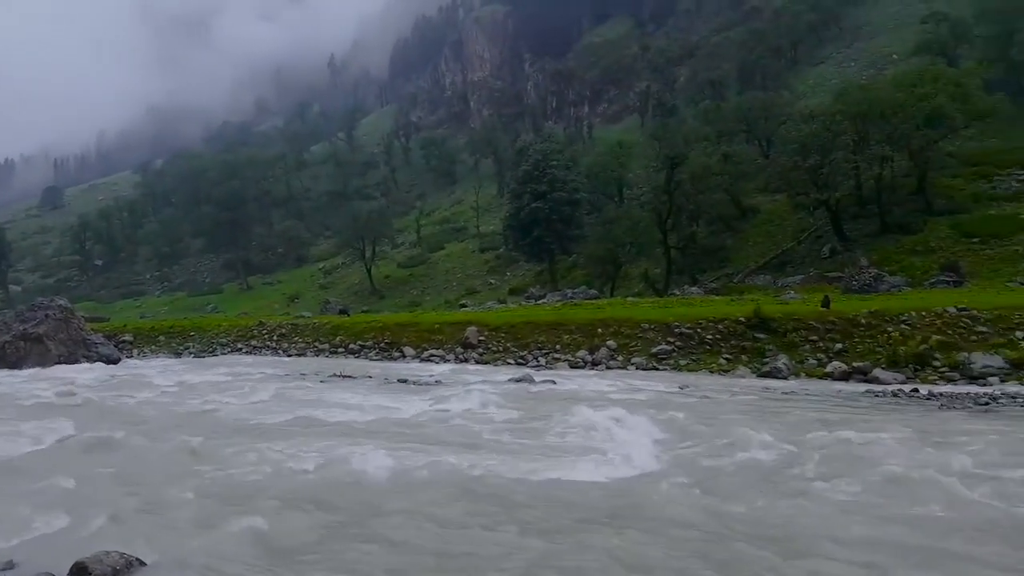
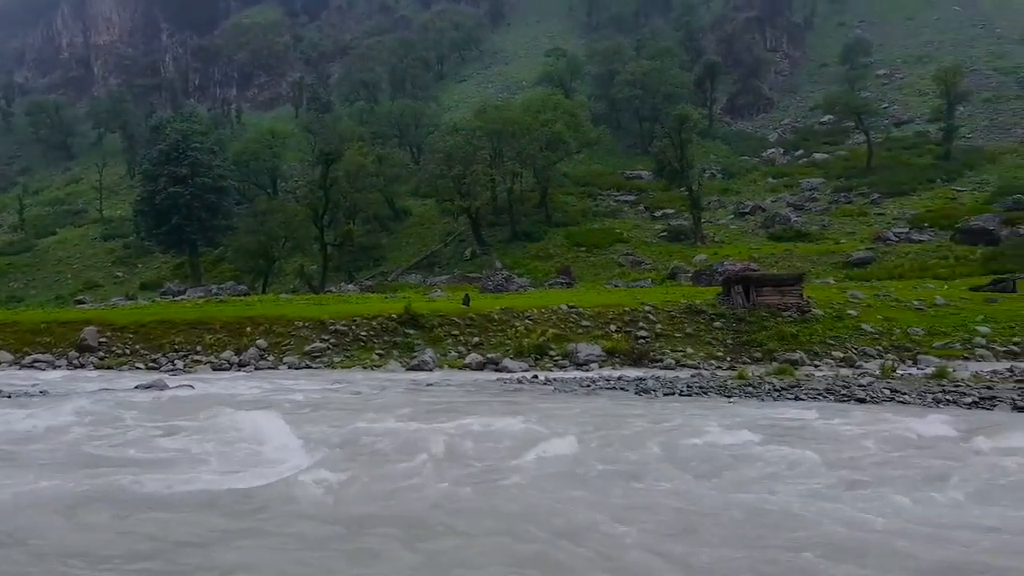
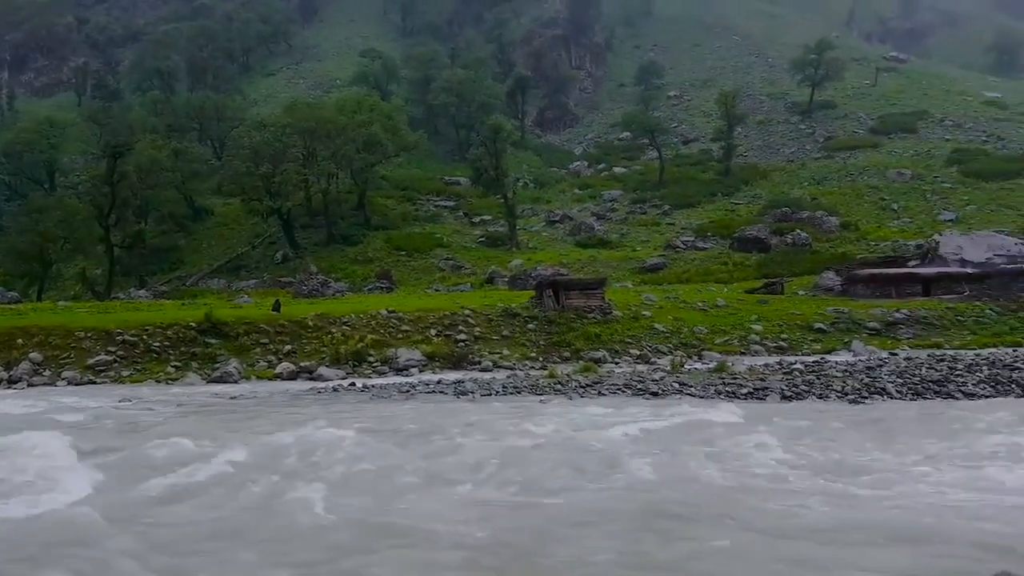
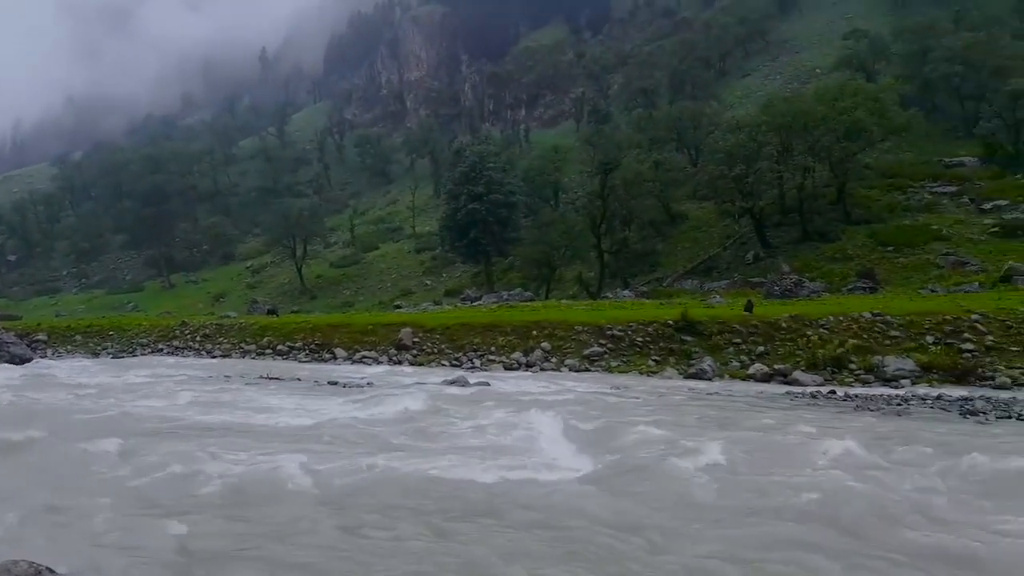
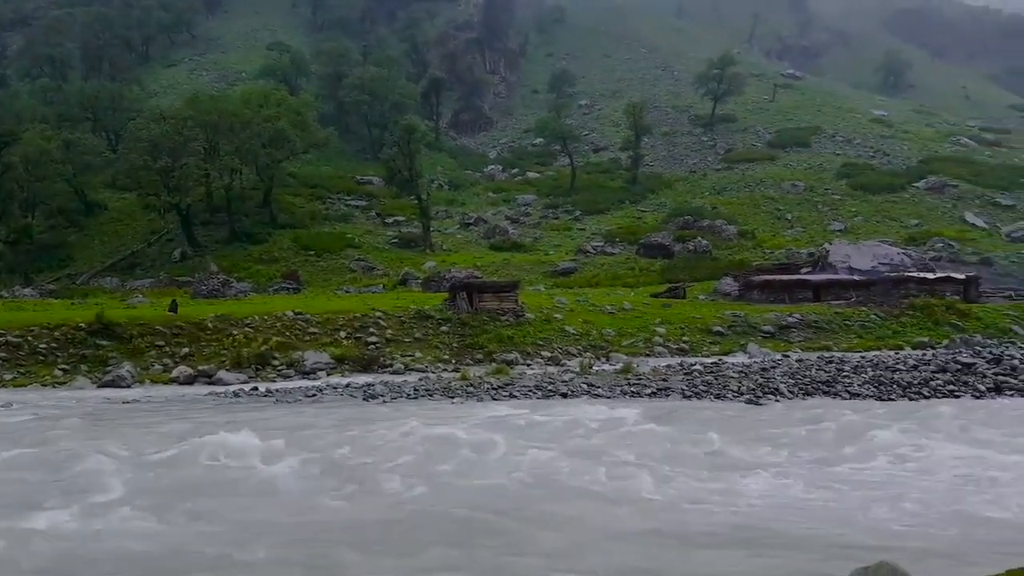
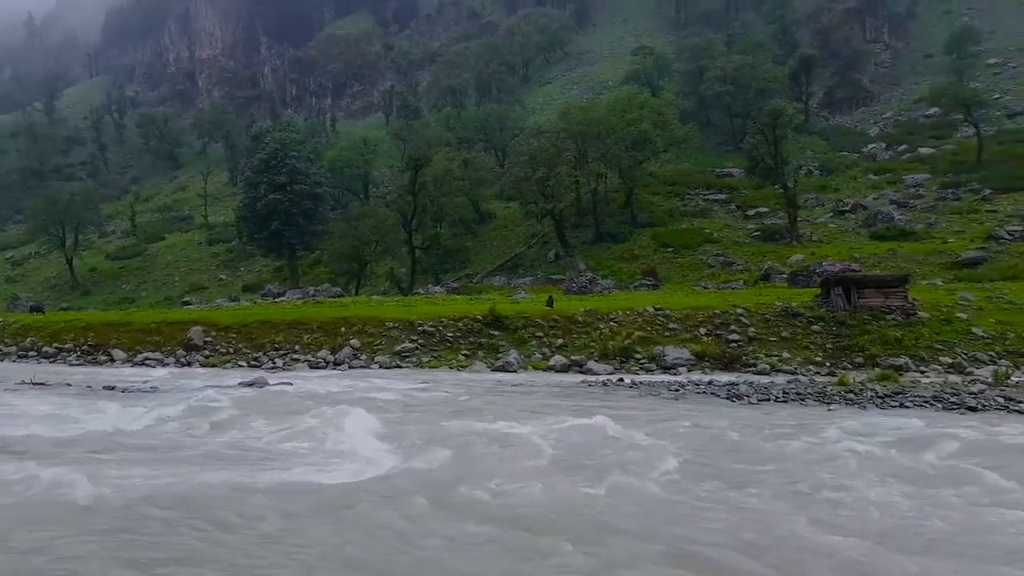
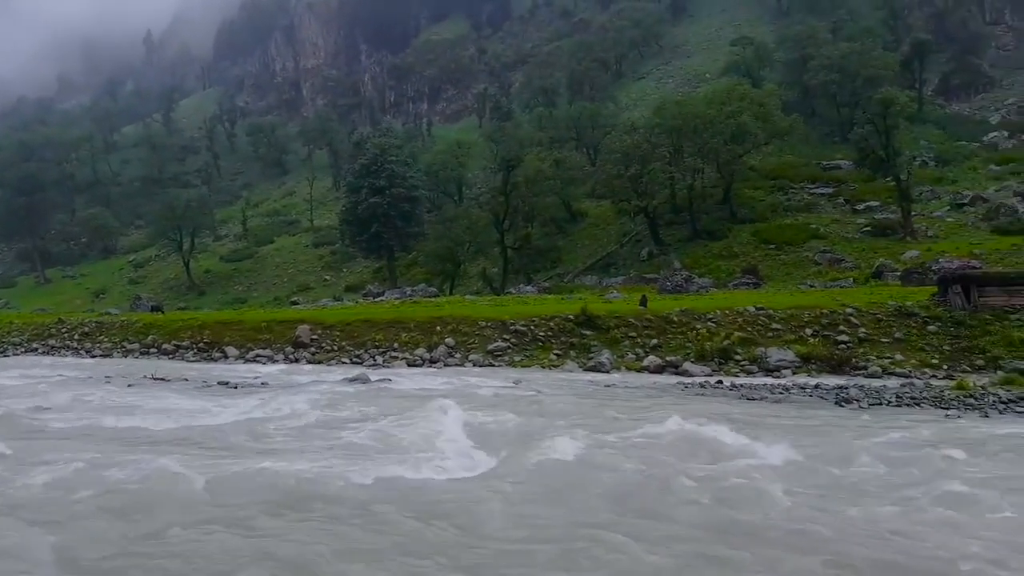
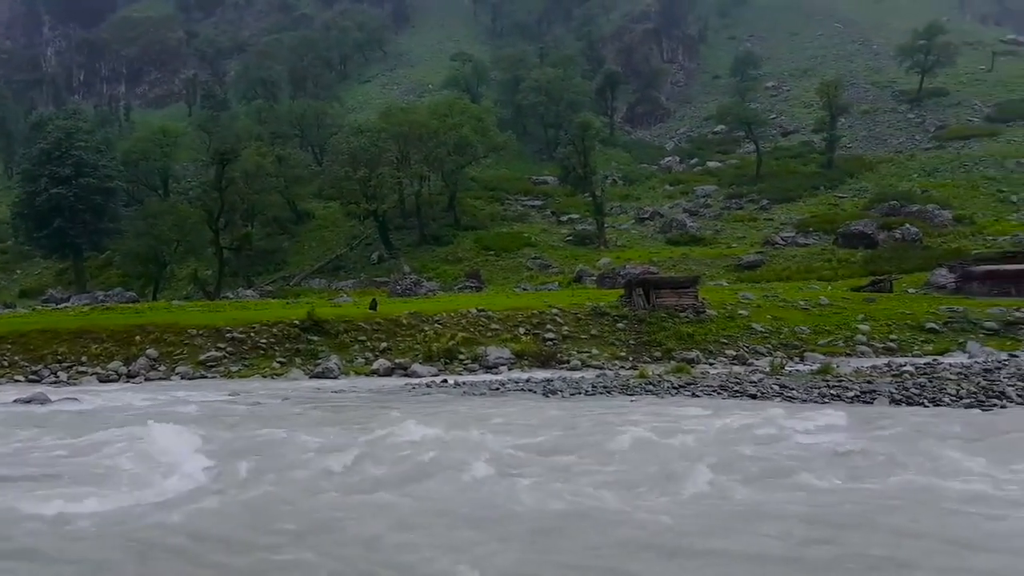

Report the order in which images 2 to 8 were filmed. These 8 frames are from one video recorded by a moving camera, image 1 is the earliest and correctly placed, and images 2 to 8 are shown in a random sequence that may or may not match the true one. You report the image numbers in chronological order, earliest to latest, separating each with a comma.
4, 7, 6, 2, 8, 3, 5
